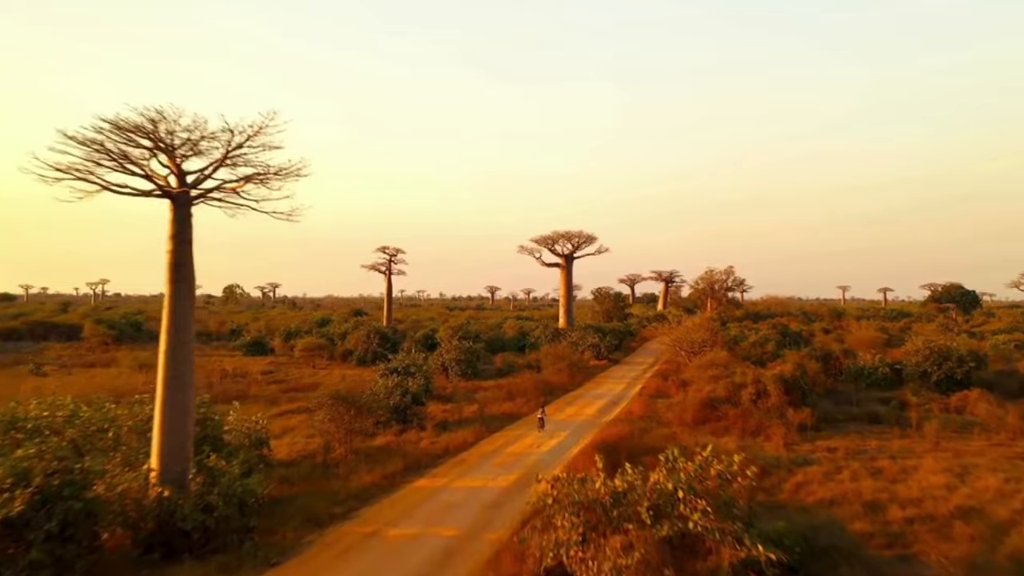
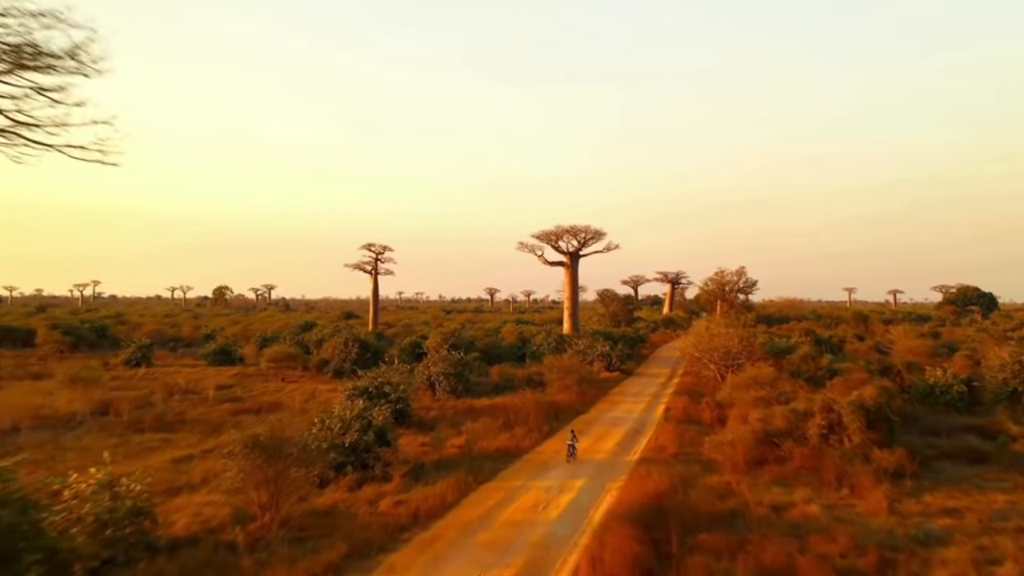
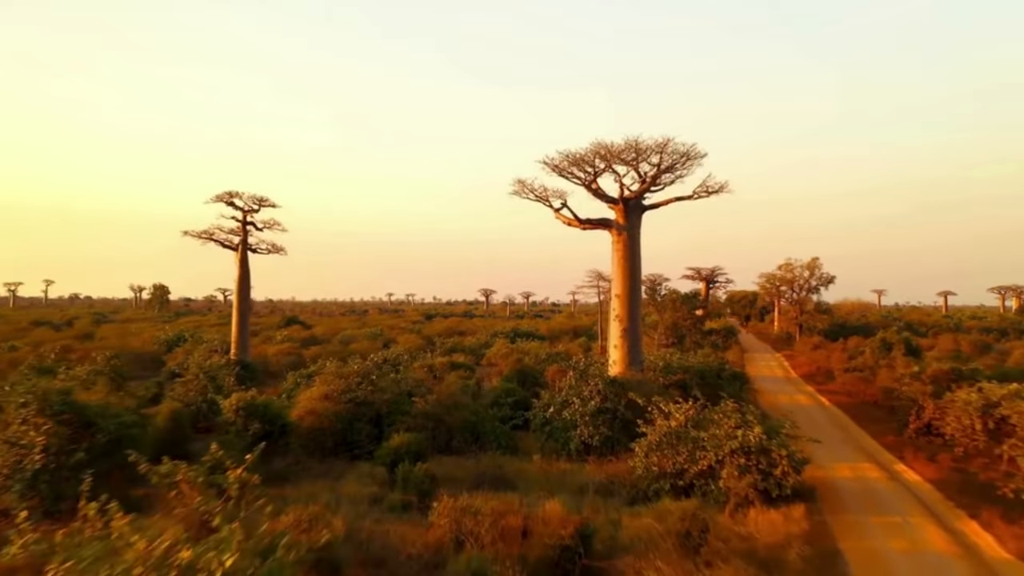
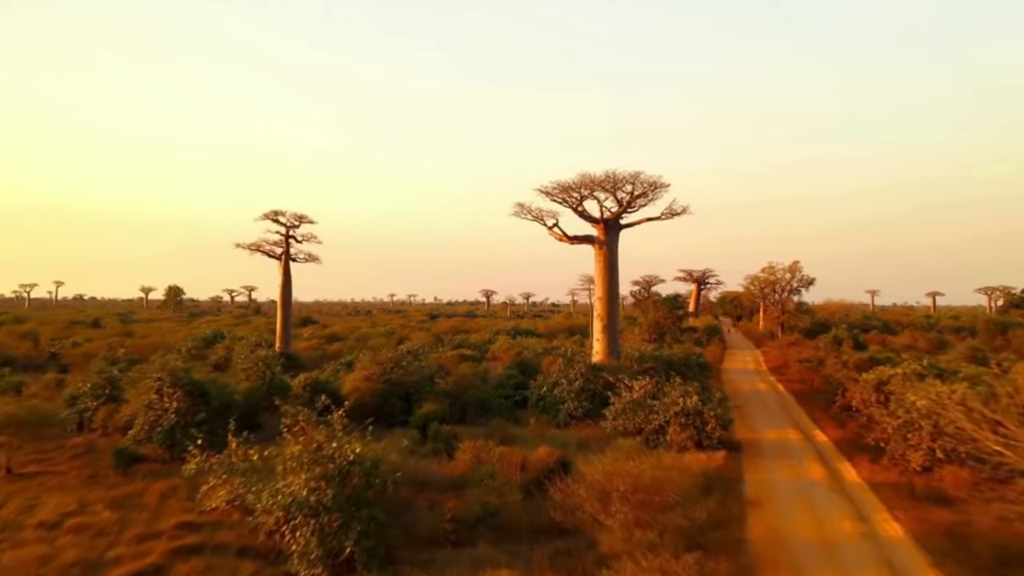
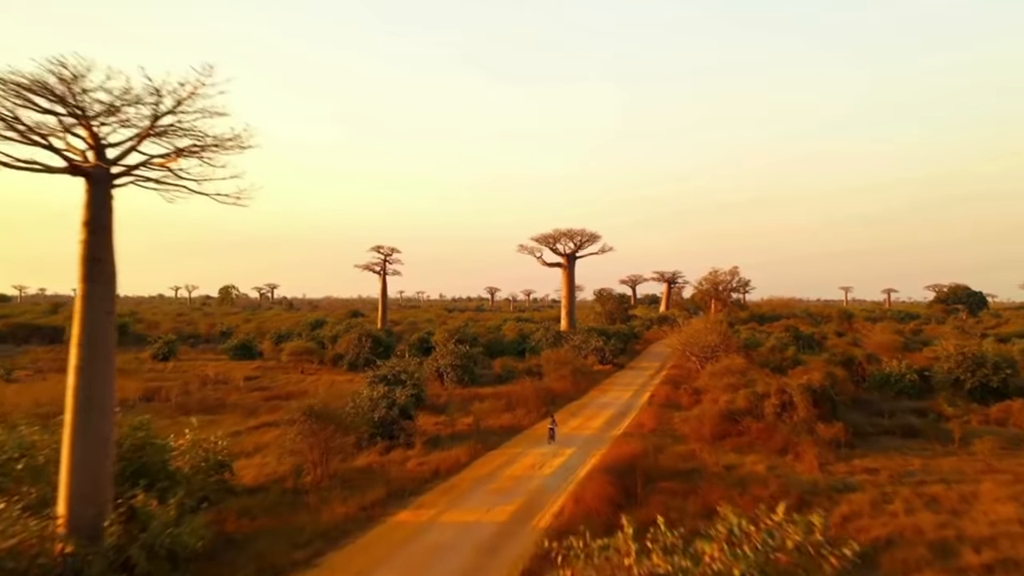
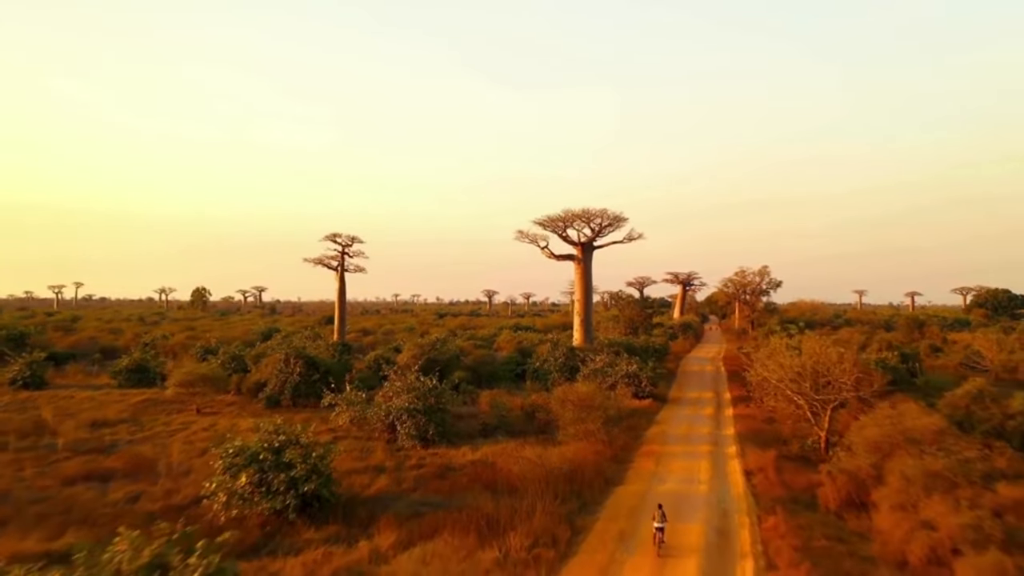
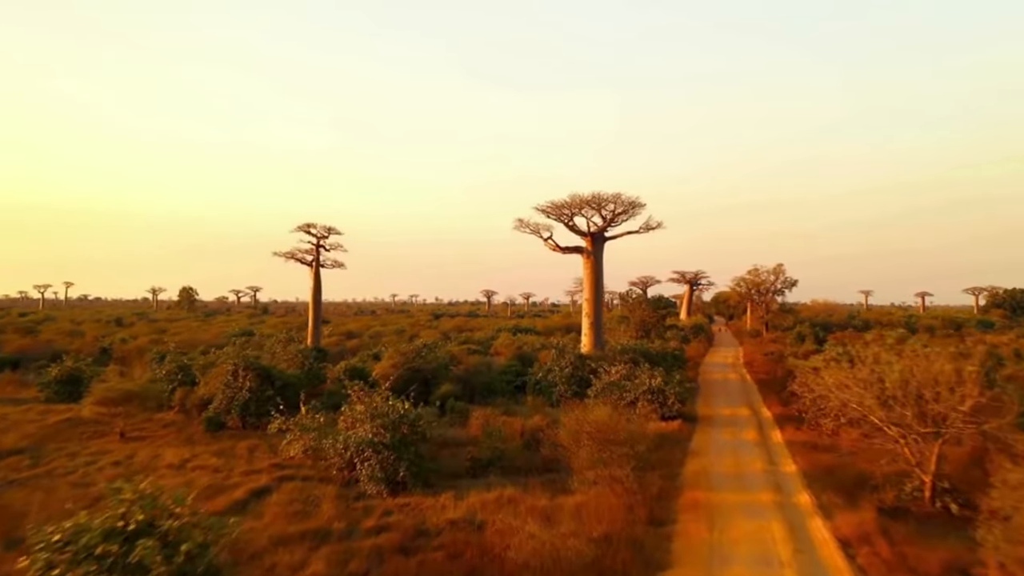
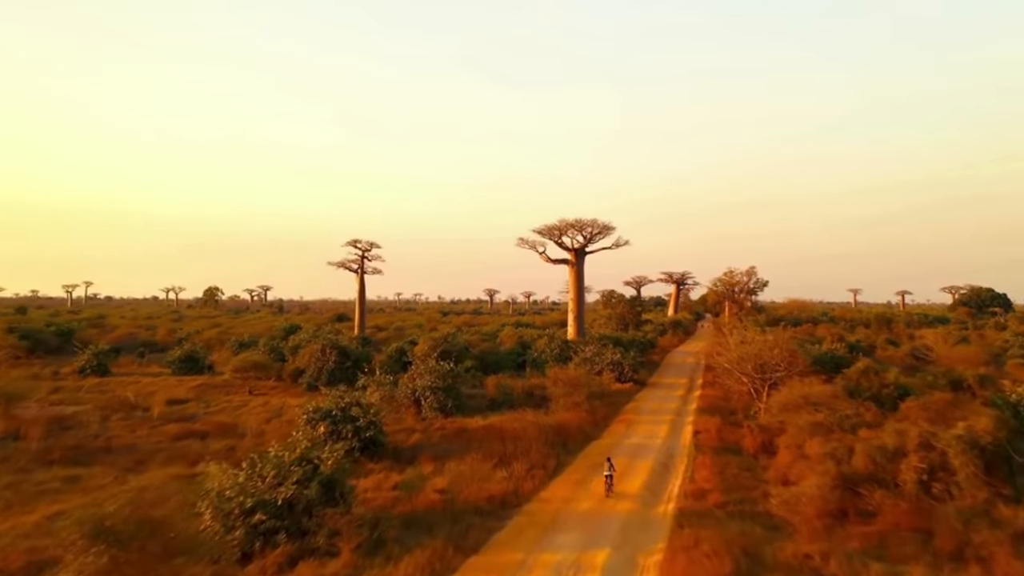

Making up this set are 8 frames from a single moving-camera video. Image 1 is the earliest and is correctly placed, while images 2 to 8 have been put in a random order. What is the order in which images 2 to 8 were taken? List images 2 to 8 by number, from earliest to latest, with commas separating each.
5, 2, 8, 6, 7, 4, 3
